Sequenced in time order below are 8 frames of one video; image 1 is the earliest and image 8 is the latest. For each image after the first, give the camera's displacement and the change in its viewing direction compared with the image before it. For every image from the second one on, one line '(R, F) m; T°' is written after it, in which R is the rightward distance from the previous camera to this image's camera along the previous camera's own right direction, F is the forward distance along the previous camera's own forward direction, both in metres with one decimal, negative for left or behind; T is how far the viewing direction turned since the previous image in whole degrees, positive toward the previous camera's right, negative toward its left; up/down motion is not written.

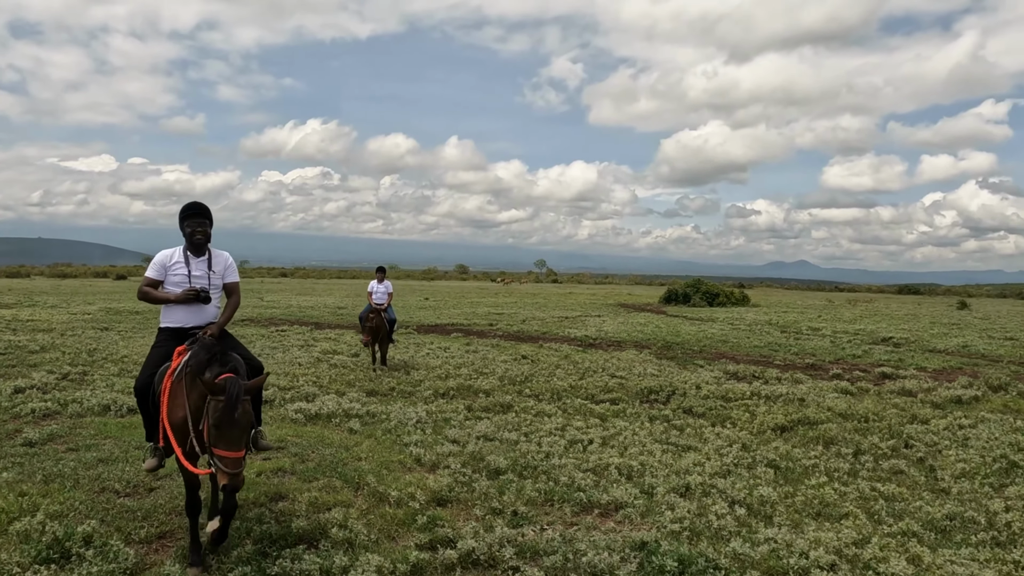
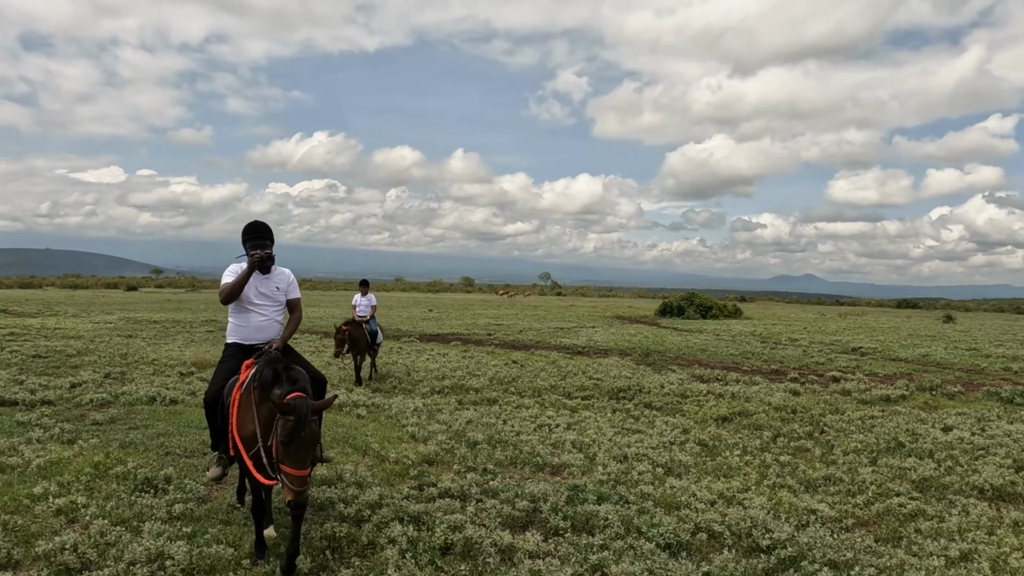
(+0.4, -2.1) m; 0°
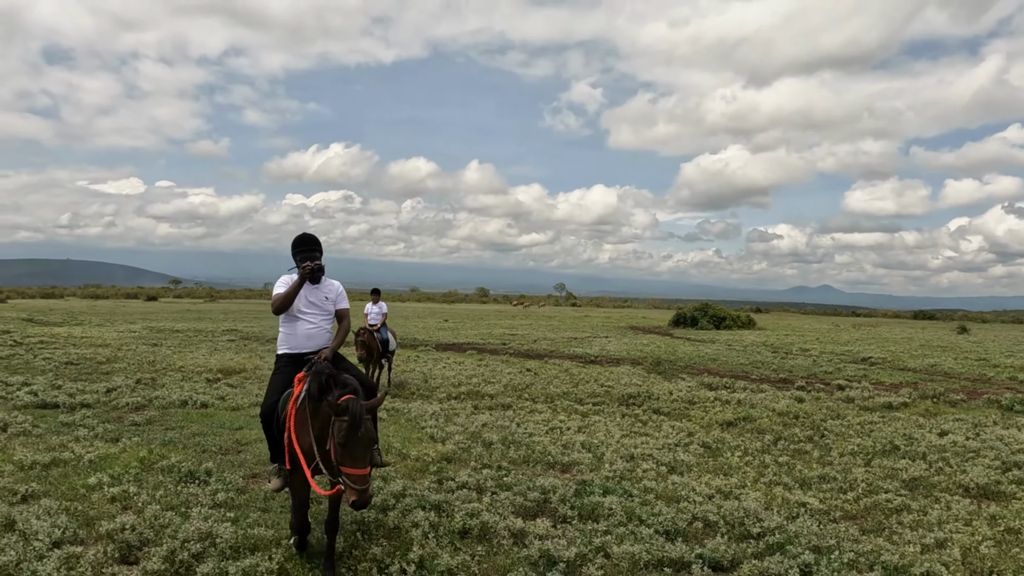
(0.0, -0.7) m; -1°
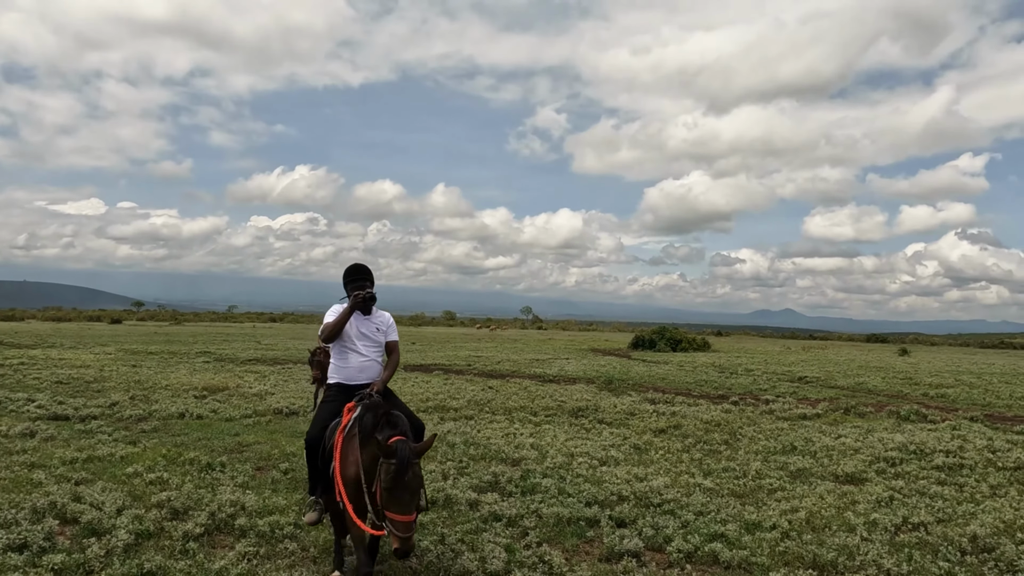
(+0.1, -2.1) m; +2°
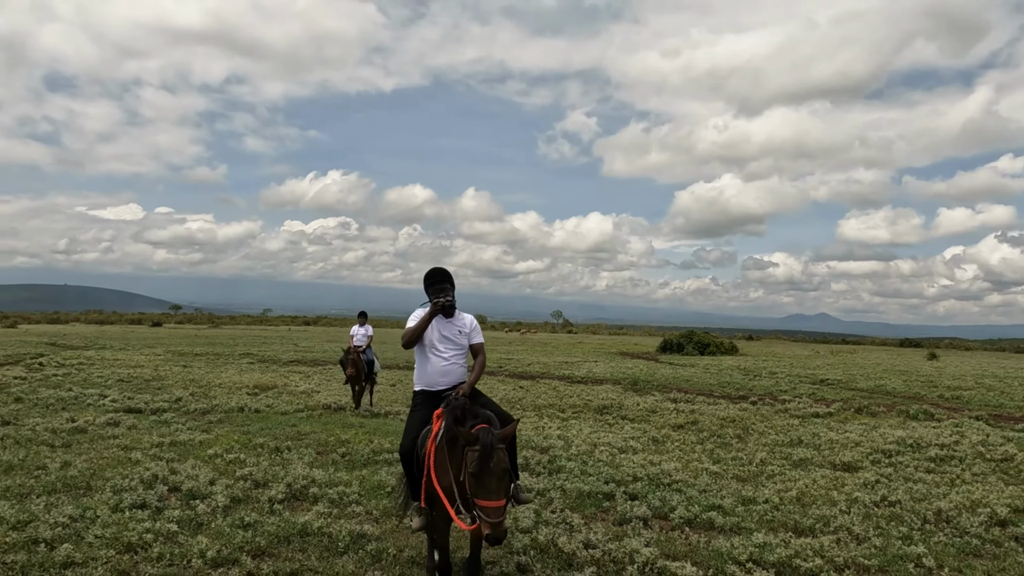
(0.0, -1.4) m; -2°
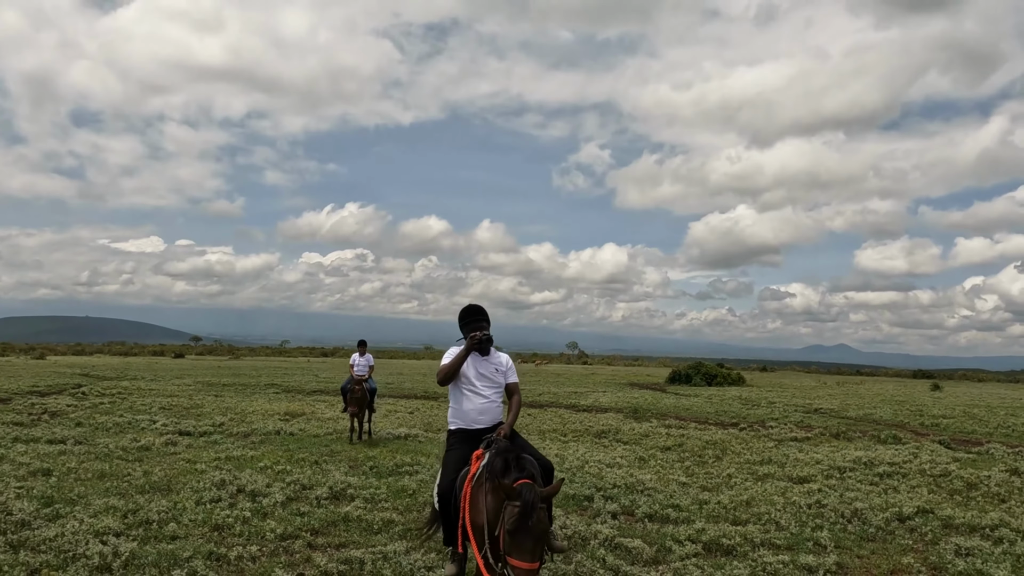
(+0.3, -2.3) m; -1°
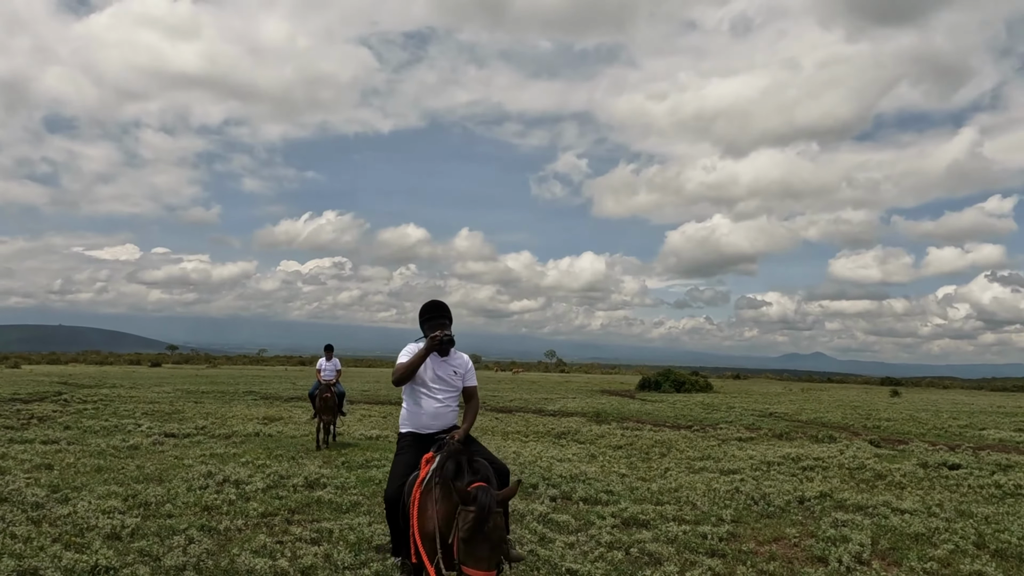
(+0.4, -1.6) m; +2°
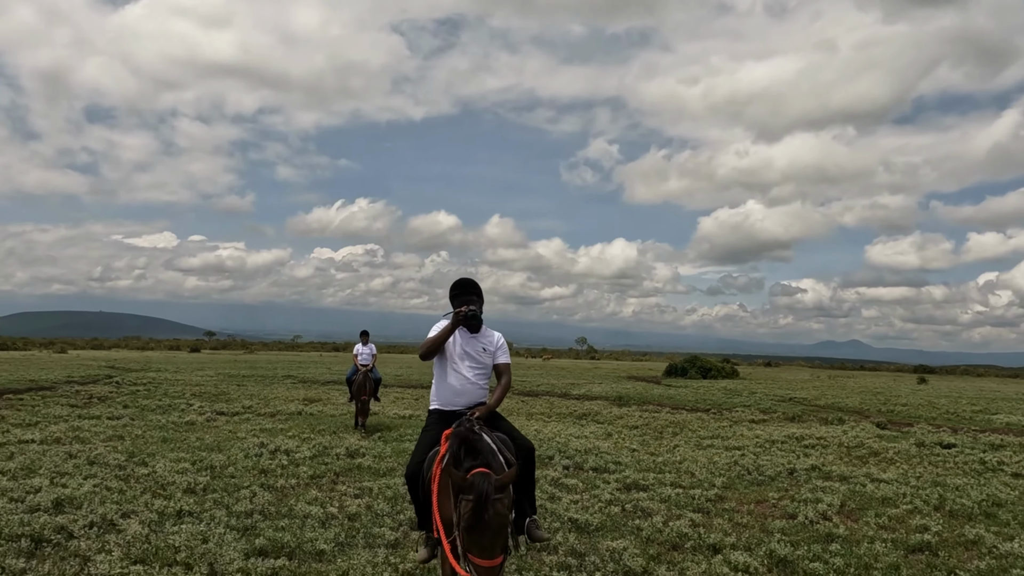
(+0.2, -1.4) m; -2°
